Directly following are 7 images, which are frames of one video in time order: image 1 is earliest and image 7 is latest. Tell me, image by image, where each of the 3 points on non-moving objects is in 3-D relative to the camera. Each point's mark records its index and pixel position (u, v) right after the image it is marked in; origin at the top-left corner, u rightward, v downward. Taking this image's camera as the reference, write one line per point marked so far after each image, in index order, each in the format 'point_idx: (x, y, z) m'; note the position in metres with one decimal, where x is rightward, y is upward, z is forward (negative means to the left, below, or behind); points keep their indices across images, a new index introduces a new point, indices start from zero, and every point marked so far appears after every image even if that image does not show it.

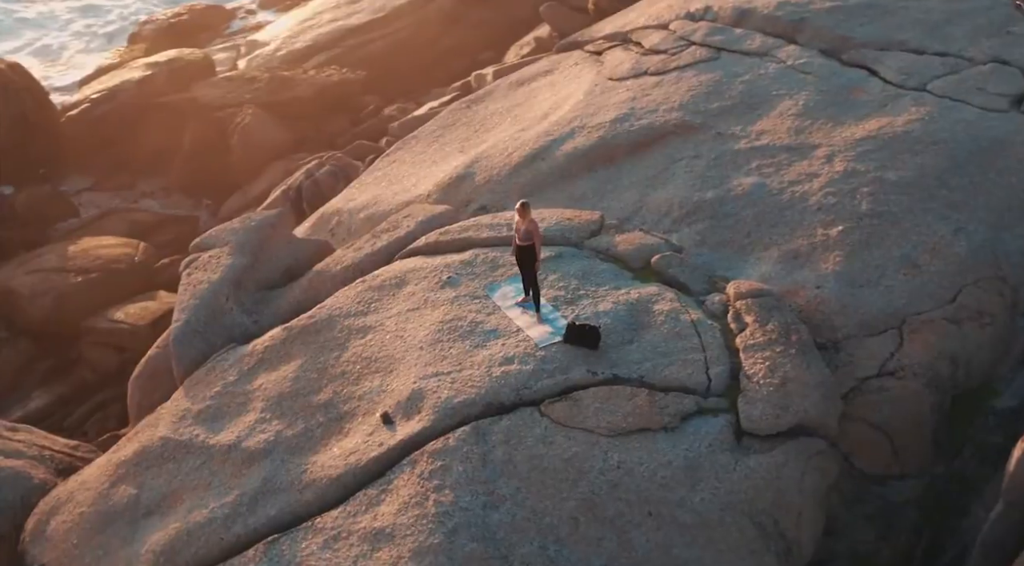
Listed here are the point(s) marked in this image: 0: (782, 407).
0: (+1.1, -0.5, +3.1) m
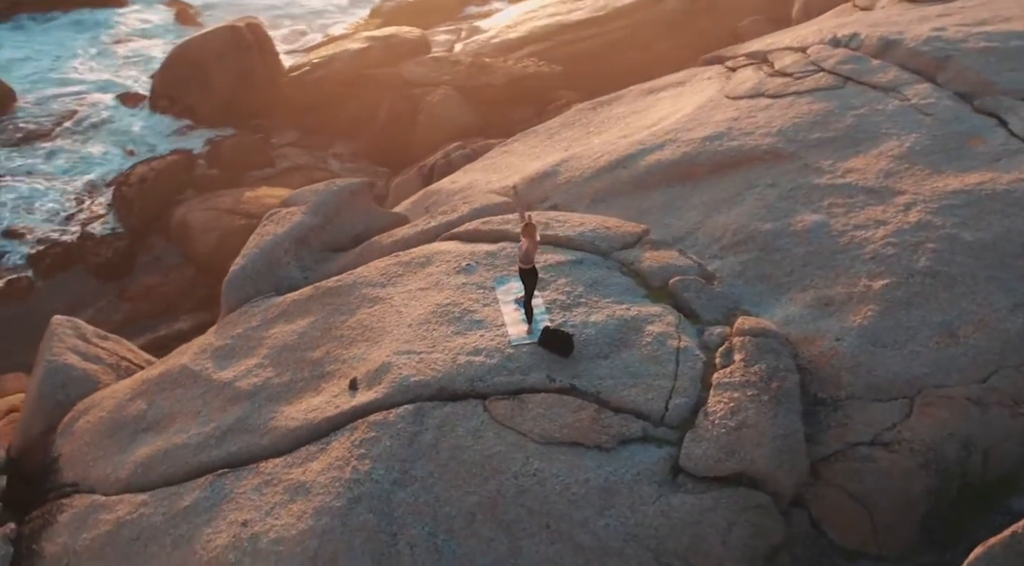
0: (+0.8, -0.7, +2.8) m
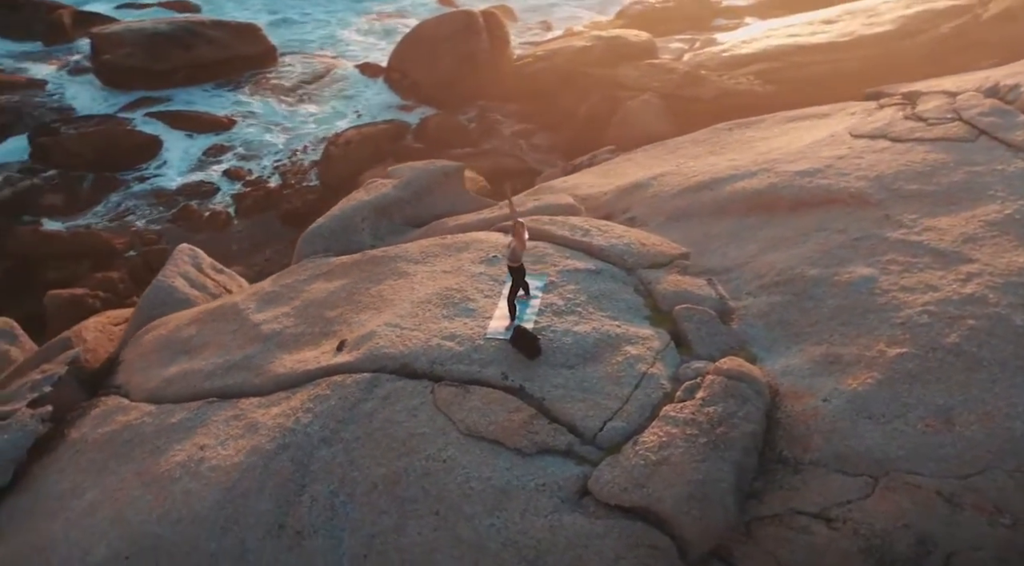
0: (+0.5, -0.8, +2.7) m
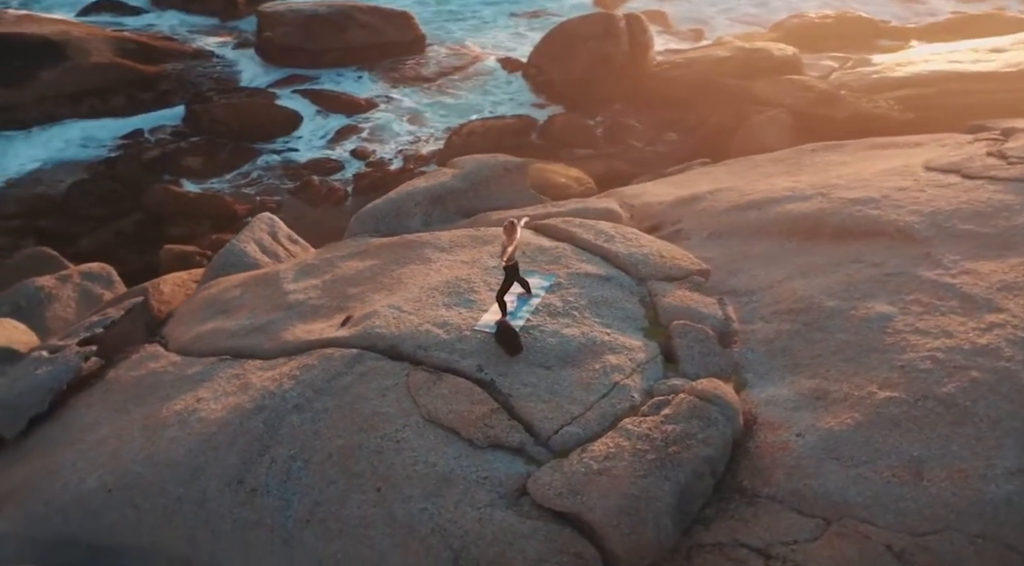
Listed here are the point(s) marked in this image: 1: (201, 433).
0: (+0.2, -0.8, +2.7) m
1: (-1.4, -0.7, +3.2) m
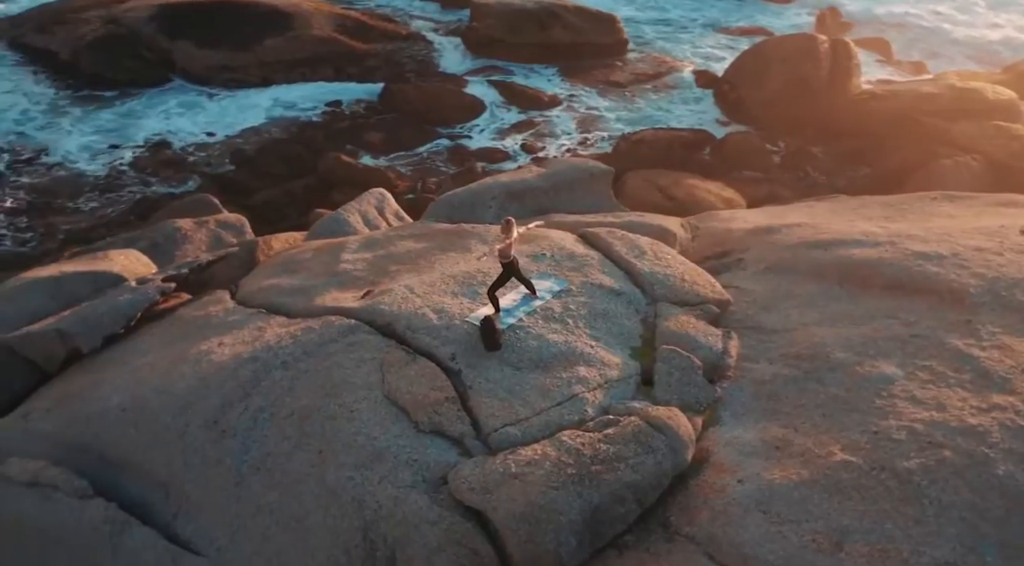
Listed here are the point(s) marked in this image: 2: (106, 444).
0: (-0.1, -0.8, +2.8) m
1: (-1.5, -0.4, +3.6) m
2: (-2.0, -0.8, +3.5) m
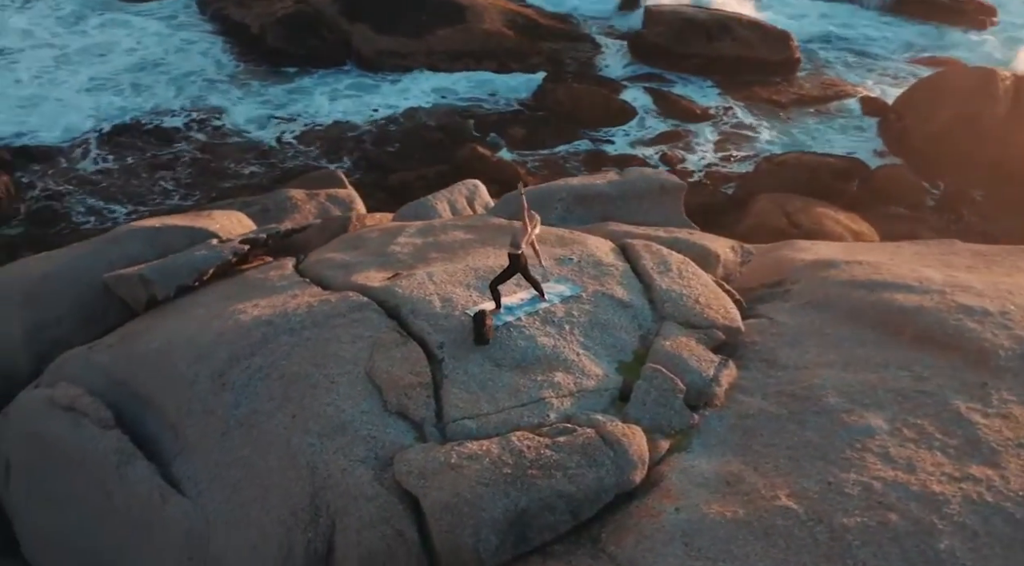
0: (-0.4, -0.8, +2.9) m
1: (-1.6, -0.2, +4.0) m
2: (-2.1, -0.5, +4.0) m
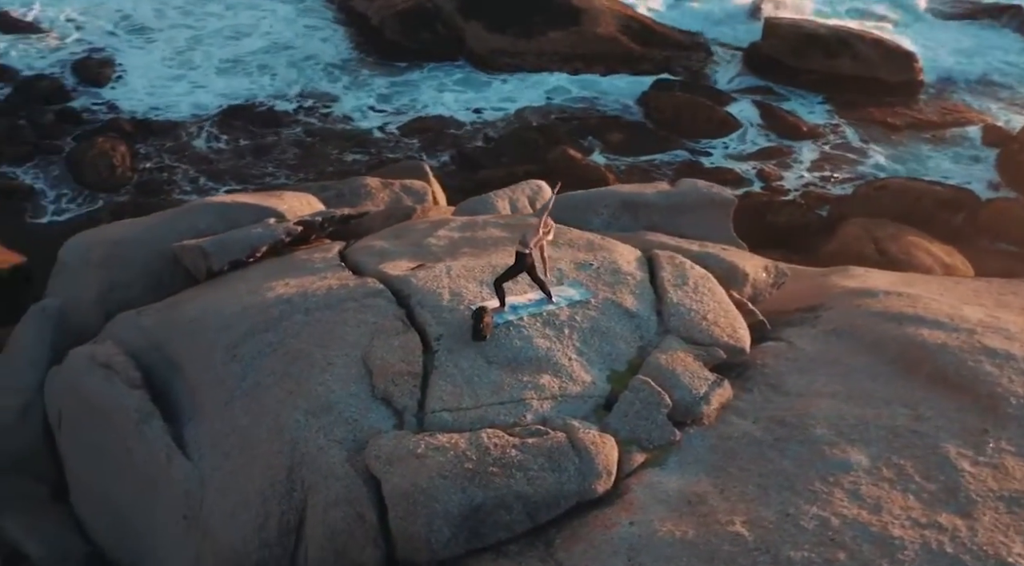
0: (-0.5, -0.7, +3.0) m
1: (-1.5, -0.1, +4.2) m
2: (-2.1, -0.4, +4.3) m
